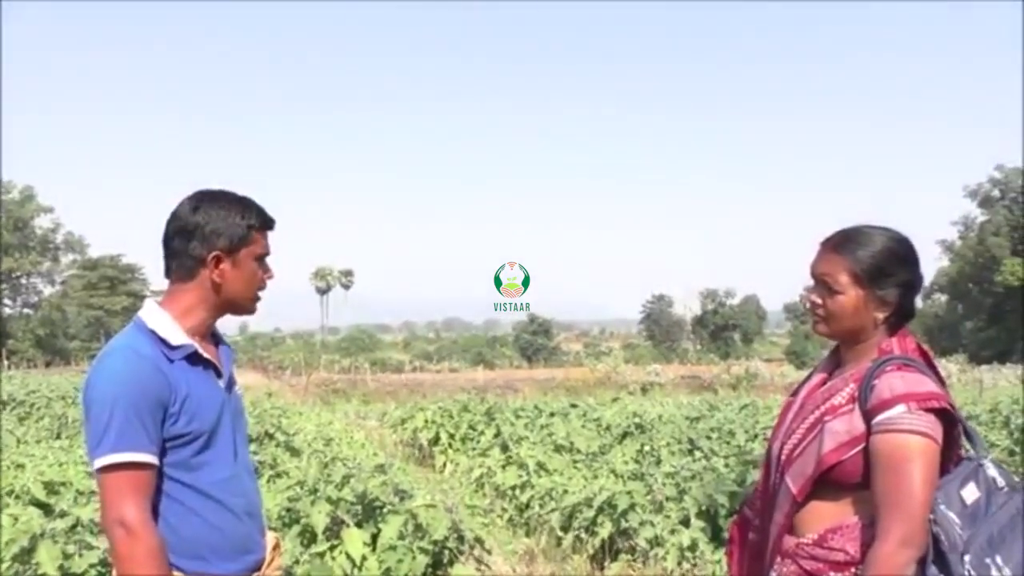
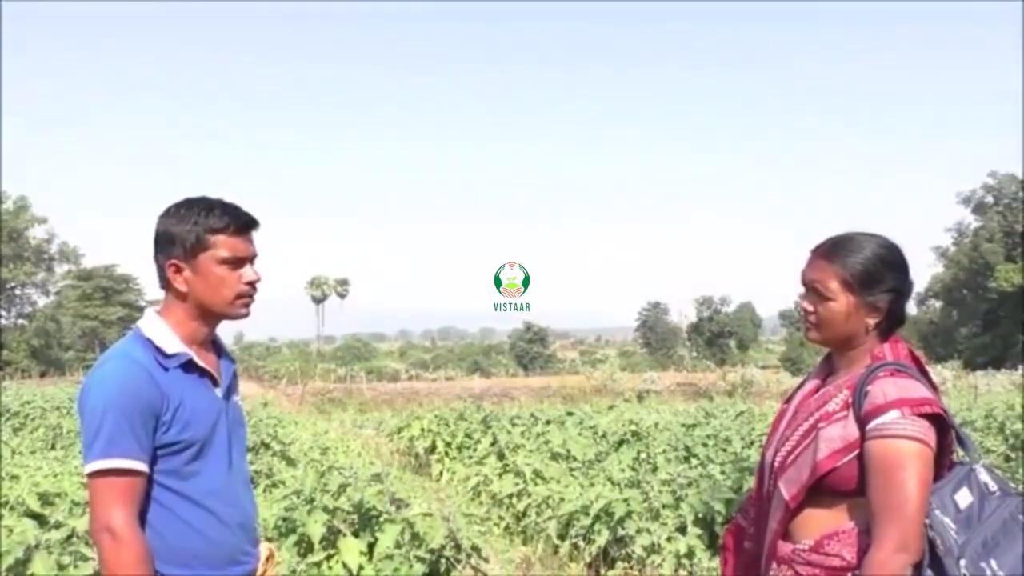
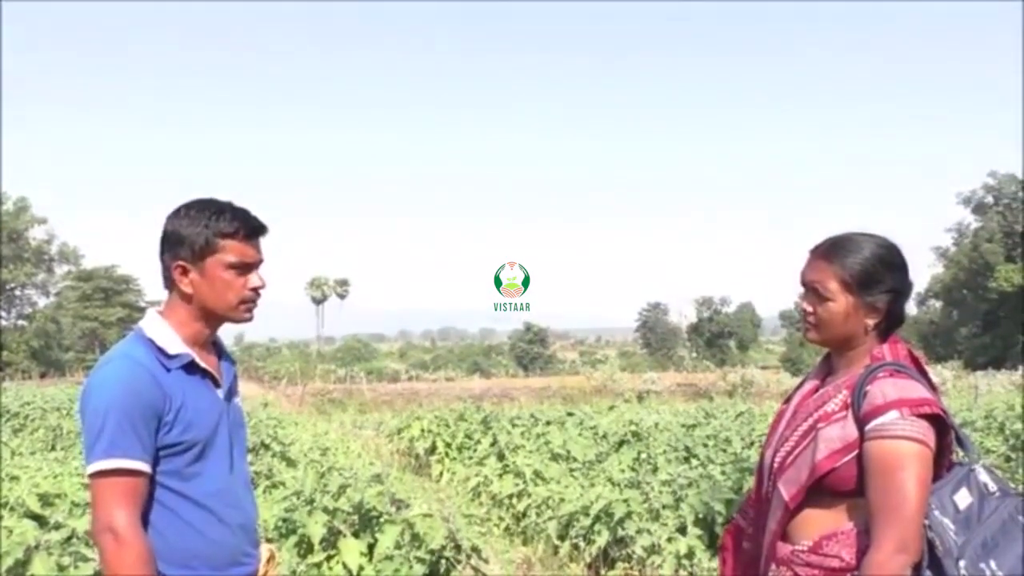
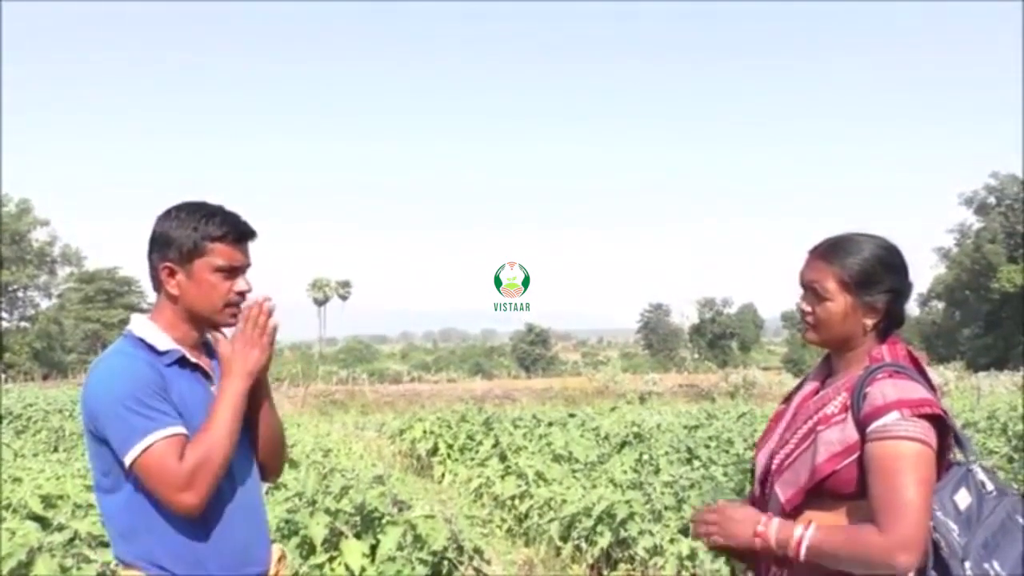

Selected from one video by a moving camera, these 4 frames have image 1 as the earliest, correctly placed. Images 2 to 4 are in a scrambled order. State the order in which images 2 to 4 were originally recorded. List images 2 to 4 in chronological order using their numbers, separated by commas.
2, 3, 4
